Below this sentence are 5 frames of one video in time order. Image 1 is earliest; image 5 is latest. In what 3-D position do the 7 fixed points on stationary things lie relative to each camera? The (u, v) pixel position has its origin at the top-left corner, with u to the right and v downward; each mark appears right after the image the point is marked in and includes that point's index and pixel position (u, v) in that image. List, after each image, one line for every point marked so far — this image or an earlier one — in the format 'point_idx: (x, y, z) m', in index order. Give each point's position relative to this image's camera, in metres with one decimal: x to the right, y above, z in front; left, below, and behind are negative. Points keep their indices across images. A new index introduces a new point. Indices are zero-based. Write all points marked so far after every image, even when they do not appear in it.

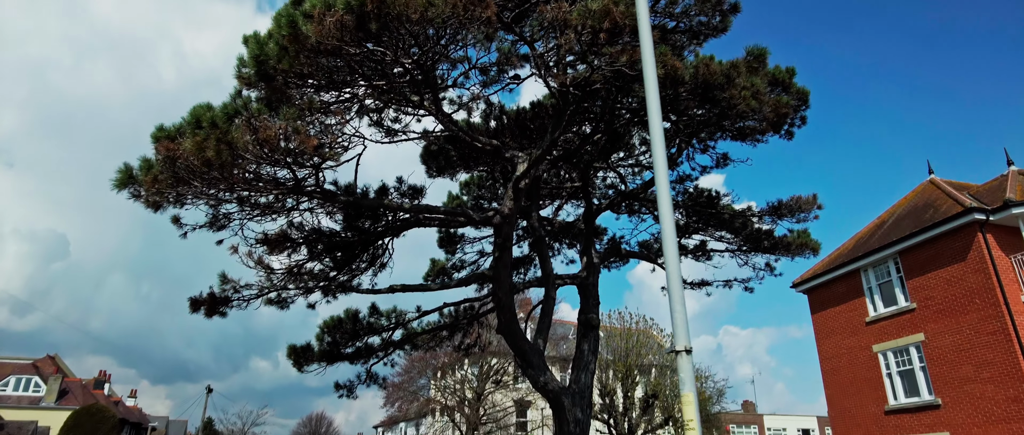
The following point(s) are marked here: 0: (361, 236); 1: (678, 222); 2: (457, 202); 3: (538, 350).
0: (-2.2, -0.3, +9.0) m
1: (+3.5, -0.1, +13.0) m
2: (-0.9, +0.3, +10.6) m
3: (+0.4, -1.9, +9.1) m
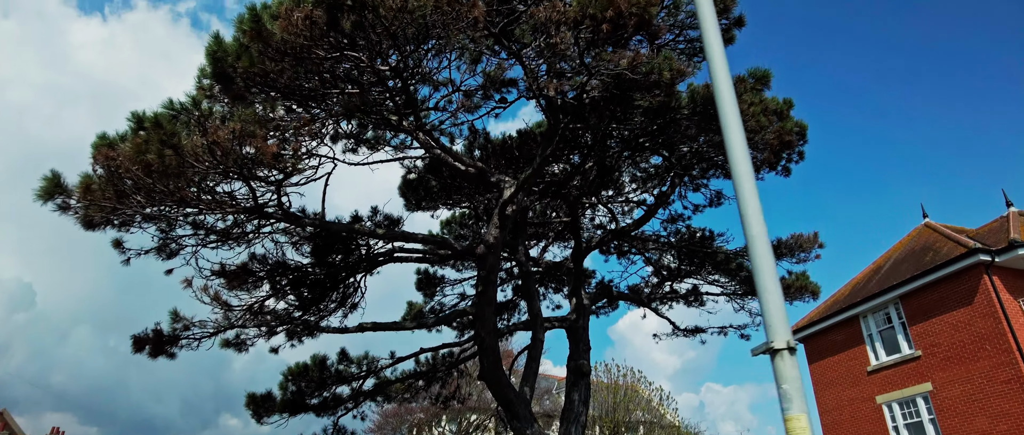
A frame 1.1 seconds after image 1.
0: (-2.4, -0.7, +8.2) m
1: (+3.1, -0.9, +12.4) m
2: (-1.2, -0.3, +9.9) m
3: (+0.2, -2.4, +8.2) m
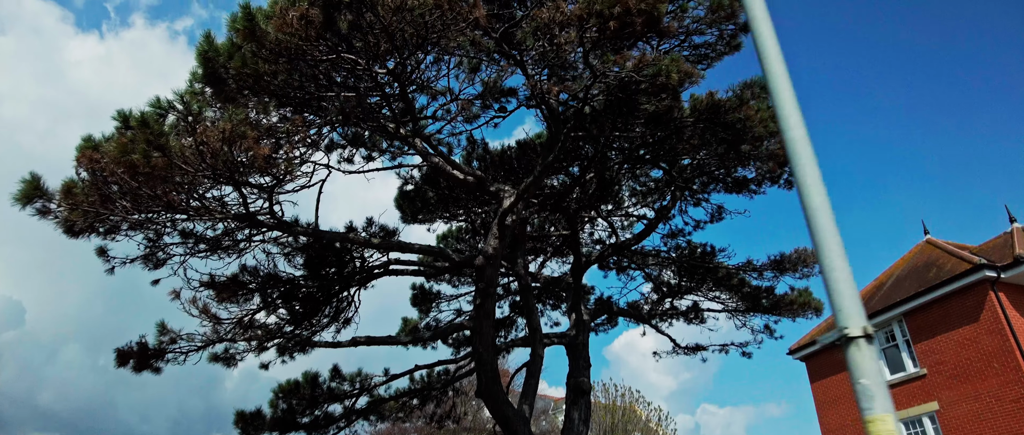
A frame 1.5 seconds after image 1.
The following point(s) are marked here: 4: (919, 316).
0: (-2.4, -0.8, +7.9) m
1: (+3.1, -1.2, +12.2) m
2: (-1.2, -0.5, +9.7) m
3: (+0.1, -2.5, +8.0) m
4: (+7.6, -1.8, +11.7) m
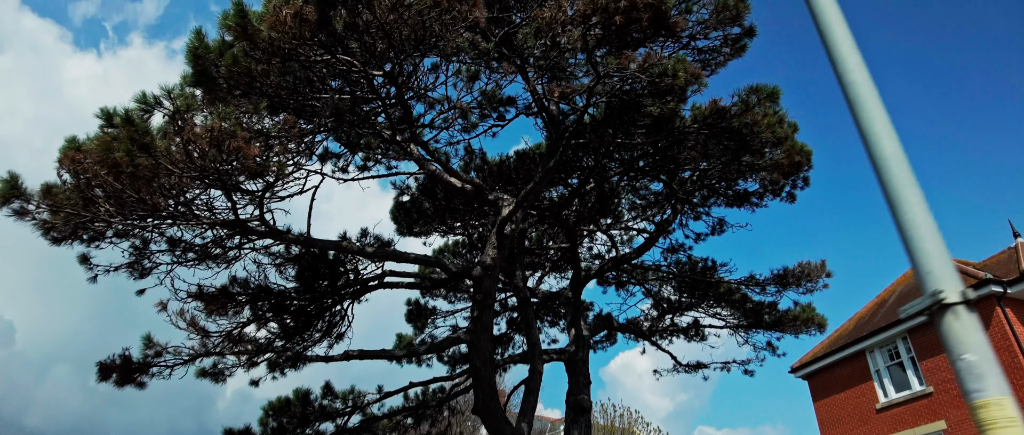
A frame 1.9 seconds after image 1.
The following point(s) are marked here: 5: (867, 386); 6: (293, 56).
0: (-2.4, -1.0, +7.7) m
1: (+3.0, -1.5, +12.0) m
2: (-1.2, -0.7, +9.5) m
3: (+0.1, -2.7, +7.7) m
4: (+7.5, -2.1, +11.4) m
5: (+7.1, -3.4, +12.6) m
6: (-1.8, +1.3, +5.0) m
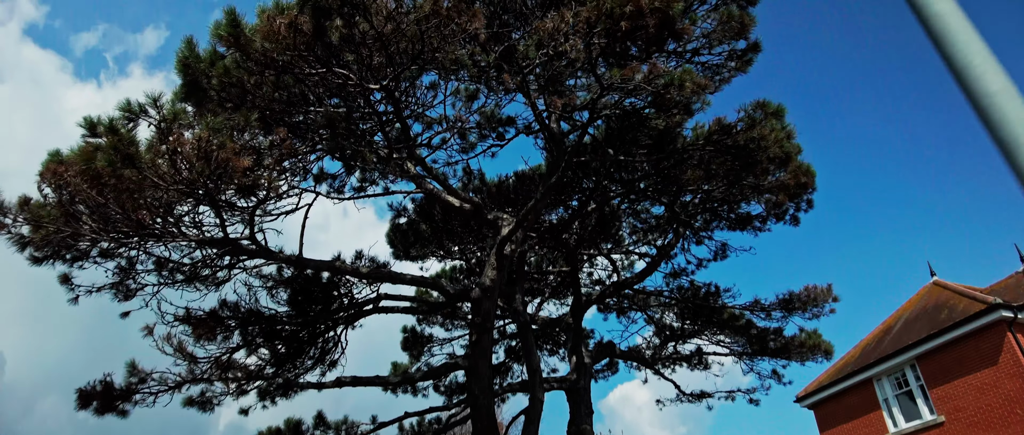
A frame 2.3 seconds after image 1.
0: (-2.4, -1.2, +7.4) m
1: (+3.0, -2.0, +11.7) m
2: (-1.3, -1.1, +9.2) m
3: (+0.1, -2.9, +7.4) m
4: (+7.5, -2.5, +11.2) m
5: (+7.1, -3.9, +12.3) m
6: (-1.8, +1.2, +4.9) m
